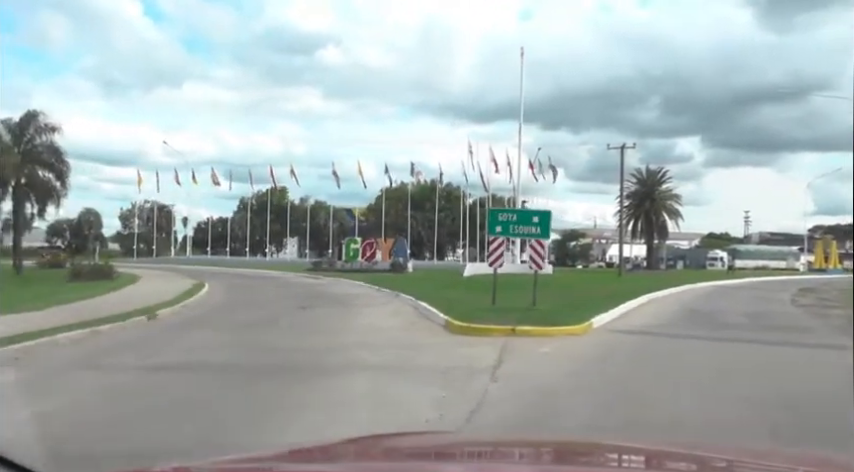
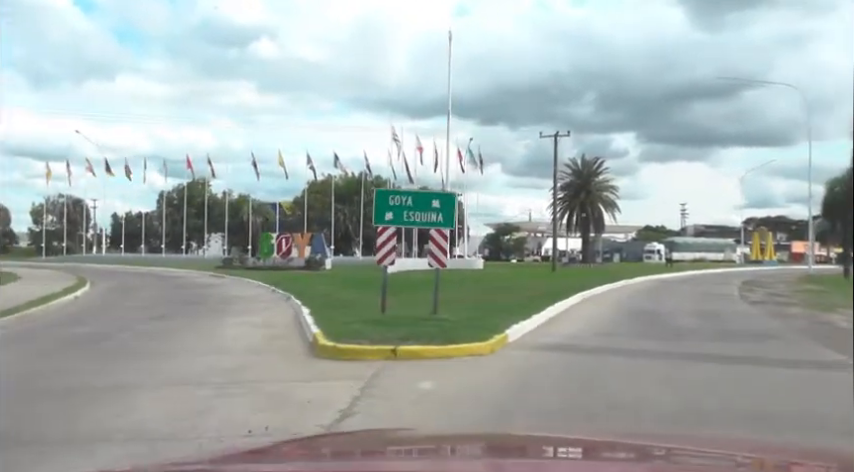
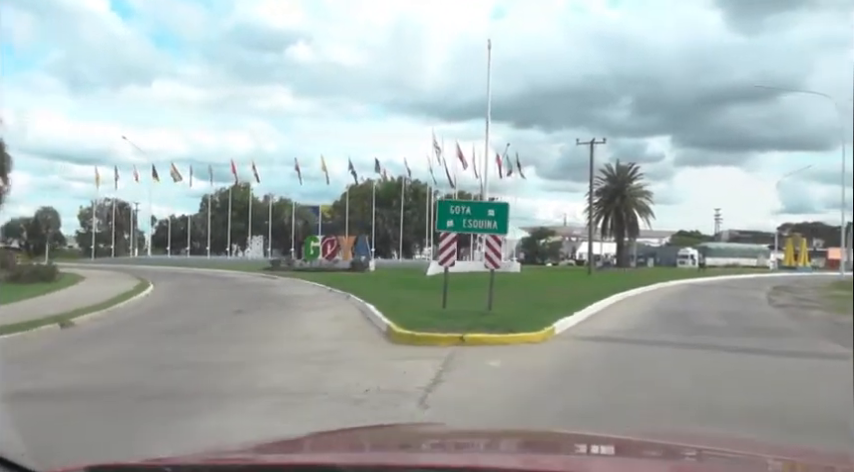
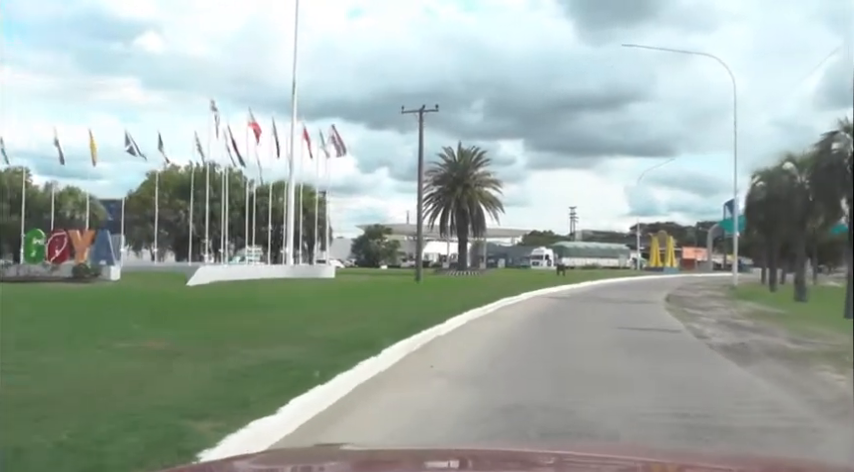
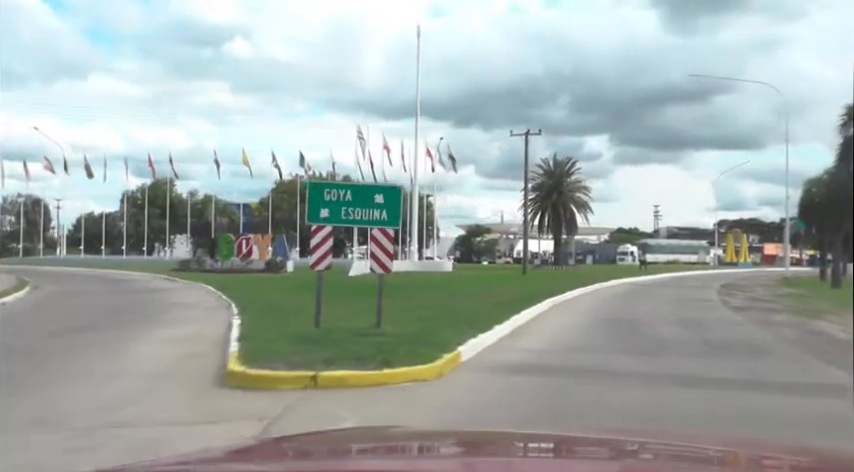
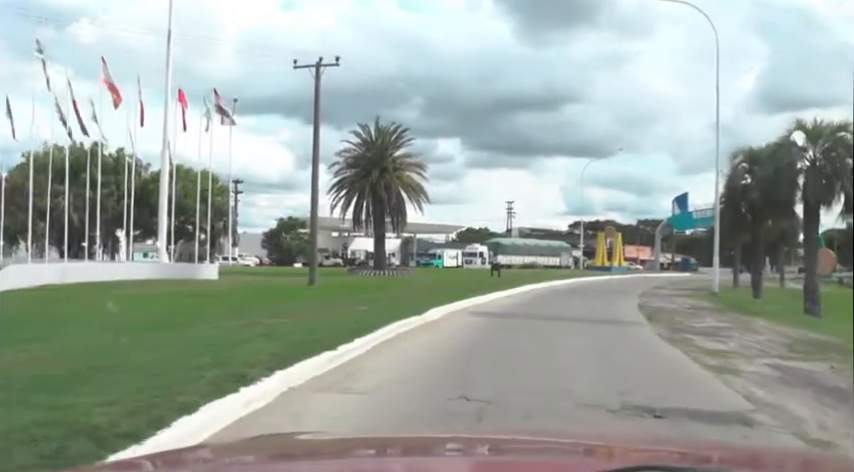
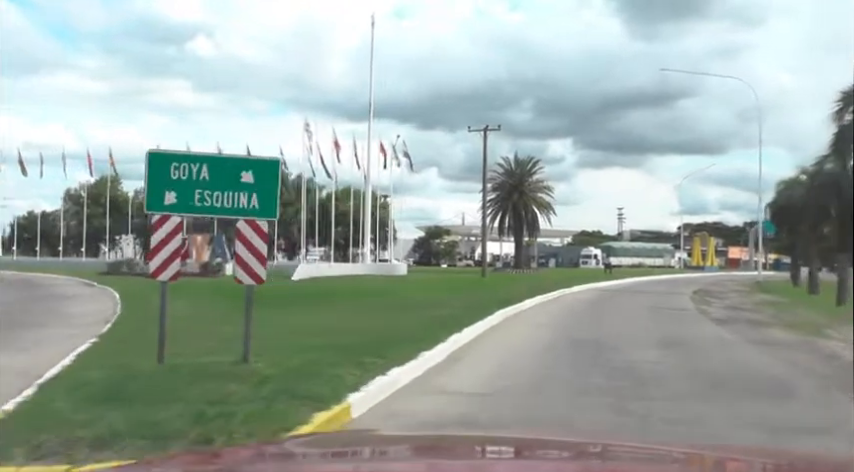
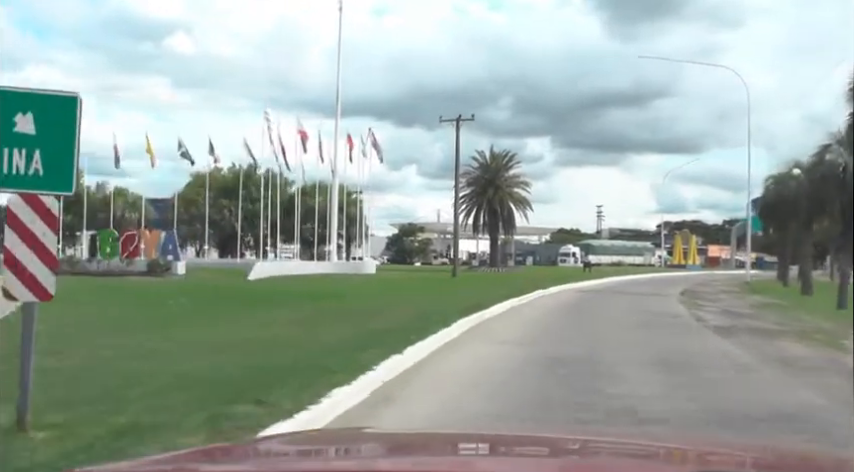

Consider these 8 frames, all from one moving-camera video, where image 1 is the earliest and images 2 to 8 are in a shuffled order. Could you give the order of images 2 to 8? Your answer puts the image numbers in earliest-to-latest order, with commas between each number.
3, 2, 5, 7, 8, 4, 6
